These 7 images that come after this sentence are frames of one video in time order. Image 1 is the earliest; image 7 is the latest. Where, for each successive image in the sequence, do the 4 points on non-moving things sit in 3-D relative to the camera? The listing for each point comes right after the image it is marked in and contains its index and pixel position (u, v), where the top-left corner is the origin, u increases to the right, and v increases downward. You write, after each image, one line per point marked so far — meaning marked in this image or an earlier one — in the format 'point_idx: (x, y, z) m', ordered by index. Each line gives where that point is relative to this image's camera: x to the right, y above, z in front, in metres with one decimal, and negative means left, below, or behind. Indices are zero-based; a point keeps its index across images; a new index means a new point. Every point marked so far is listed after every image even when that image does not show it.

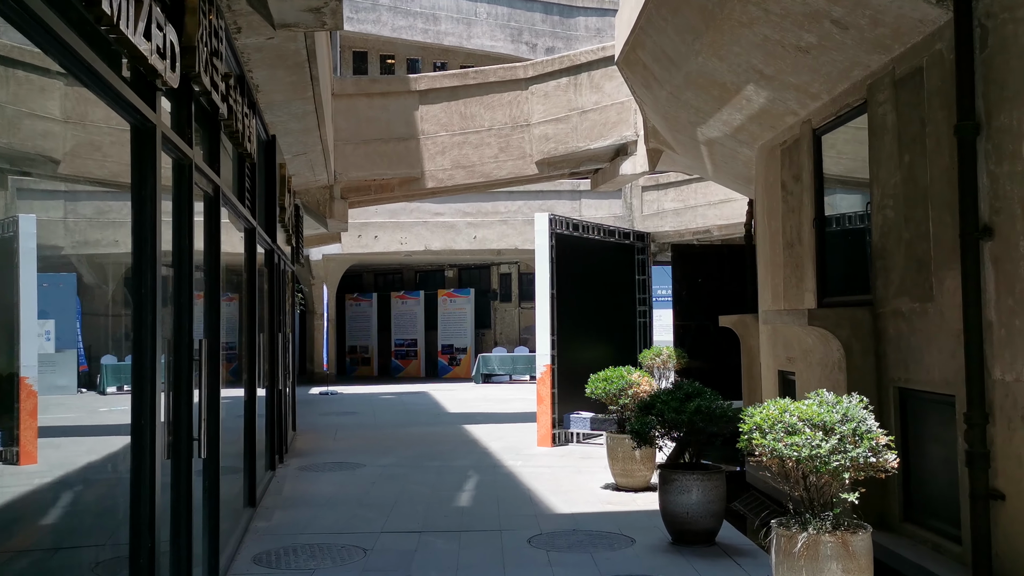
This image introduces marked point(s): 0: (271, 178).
0: (-2.6, +1.2, +10.2) m
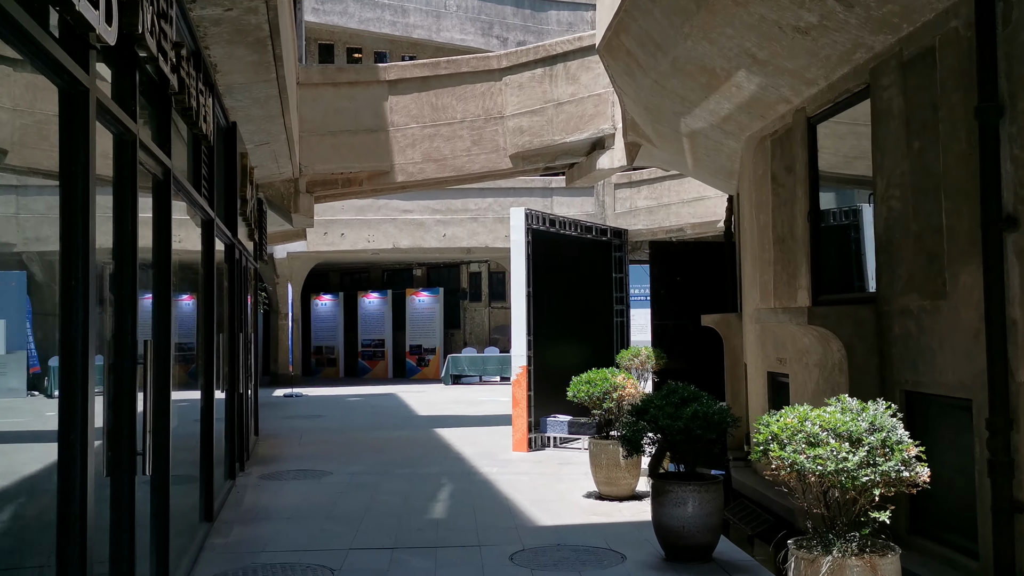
0: (-2.9, +1.2, +9.6) m
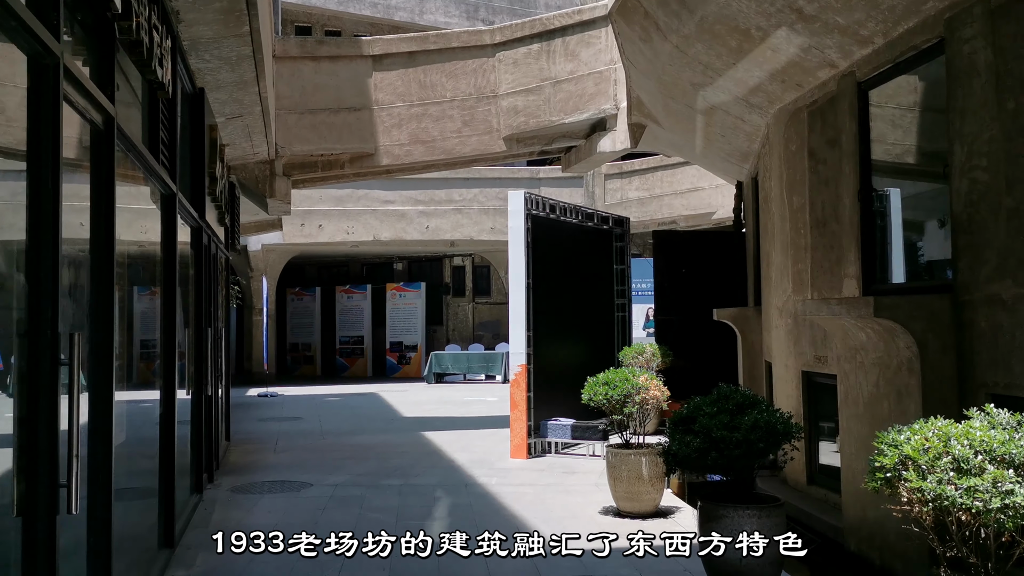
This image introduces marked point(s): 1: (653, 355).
0: (-2.8, +1.3, +8.5) m
1: (+1.9, -0.9, +12.8) m
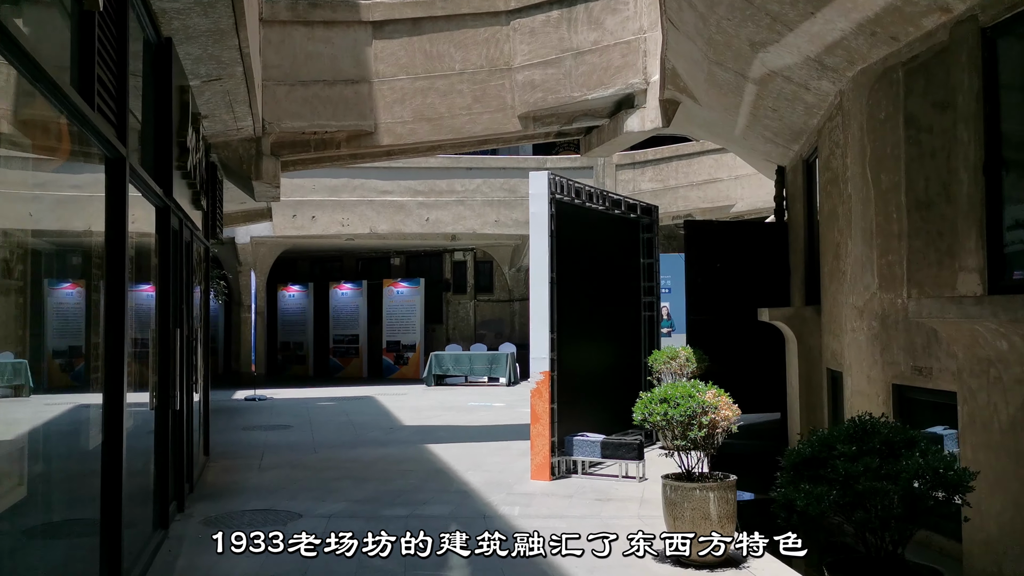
0: (-2.6, +1.4, +7.0) m
1: (+2.1, -0.9, +11.3) m
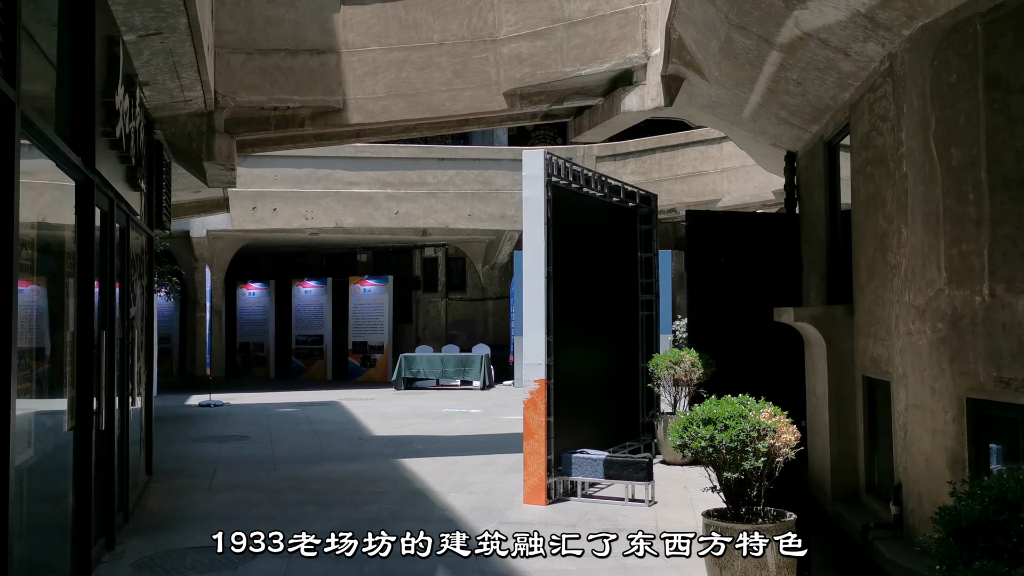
0: (-2.6, +1.4, +5.7) m
1: (+2.0, -0.8, +10.2) m
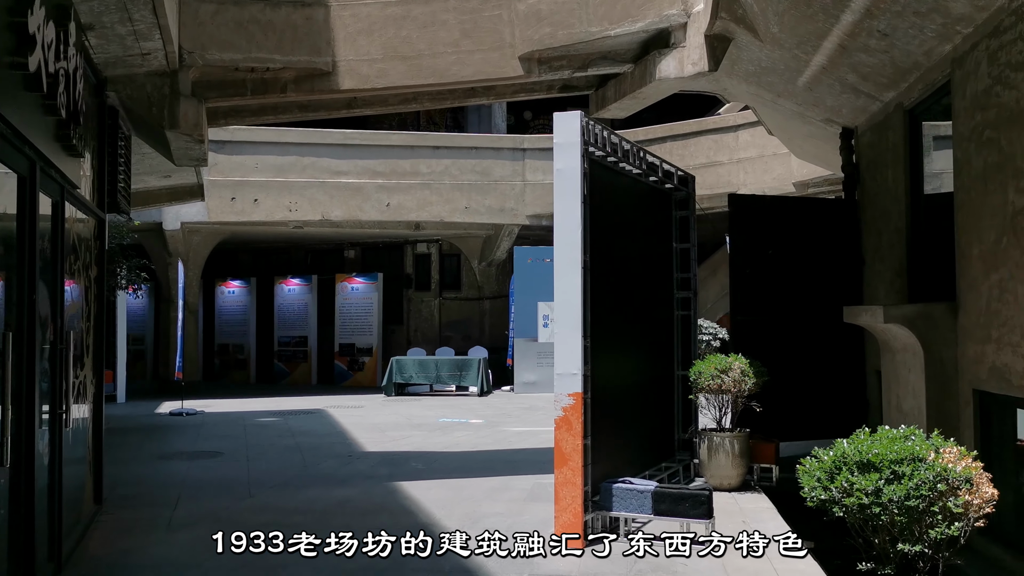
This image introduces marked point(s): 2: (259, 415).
0: (-2.3, +1.5, +4.1) m
1: (+2.1, -0.8, +8.7) m
2: (-4.2, -2.1, +15.6) m
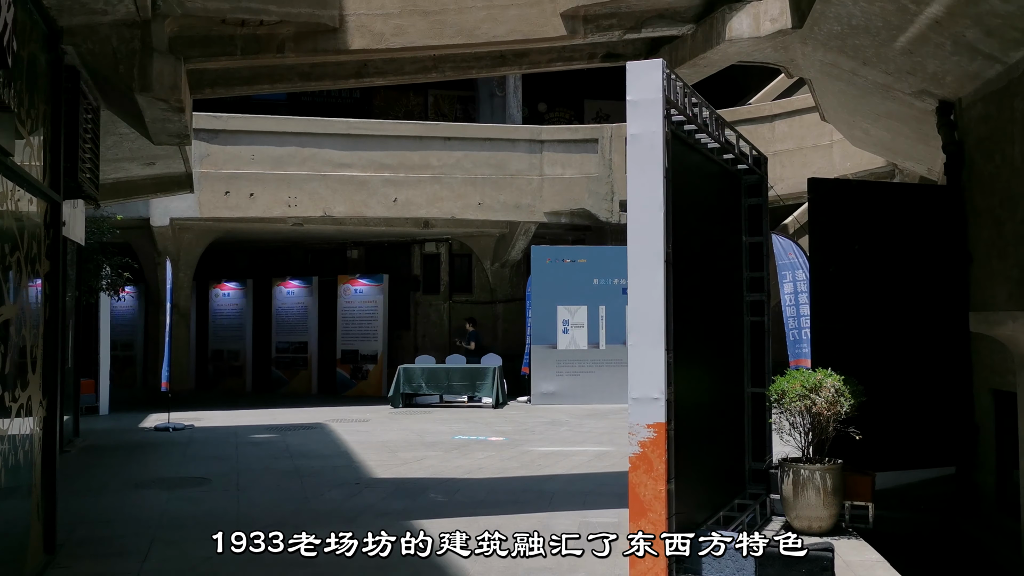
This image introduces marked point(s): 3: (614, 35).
0: (-2.0, +1.5, +2.6) m
1: (+2.5, -0.8, +7.2) m
2: (-3.9, -2.1, +14.1) m
3: (+0.9, +2.2, +8.3) m
